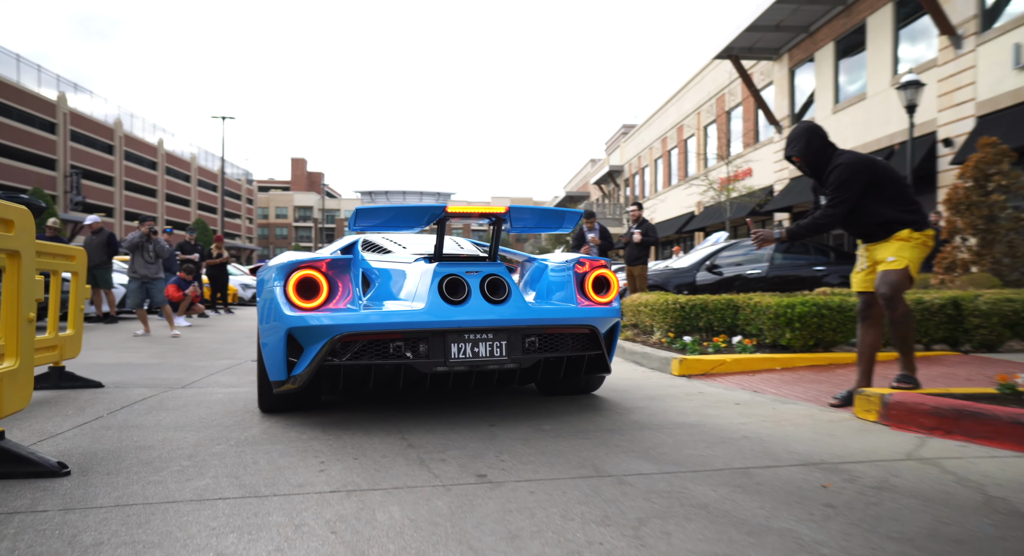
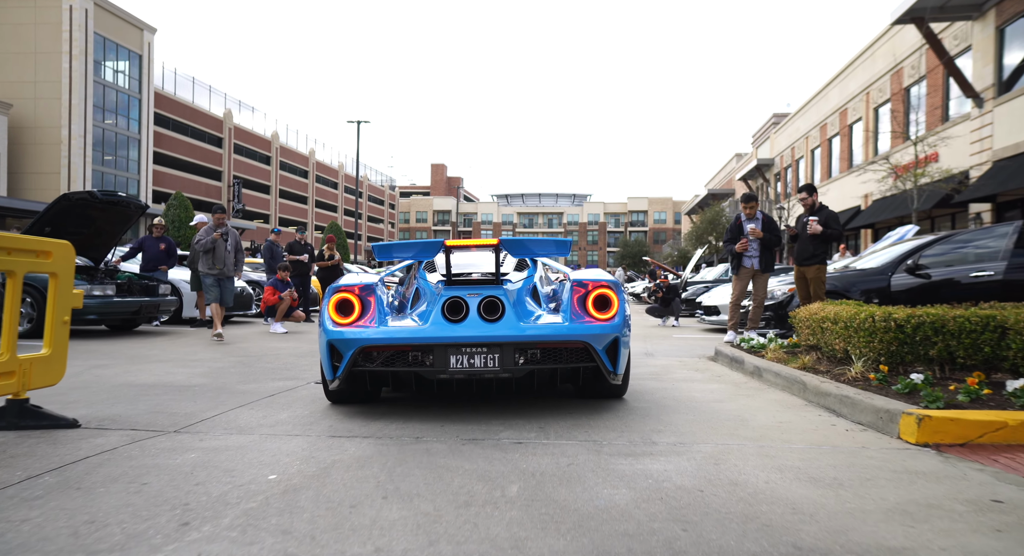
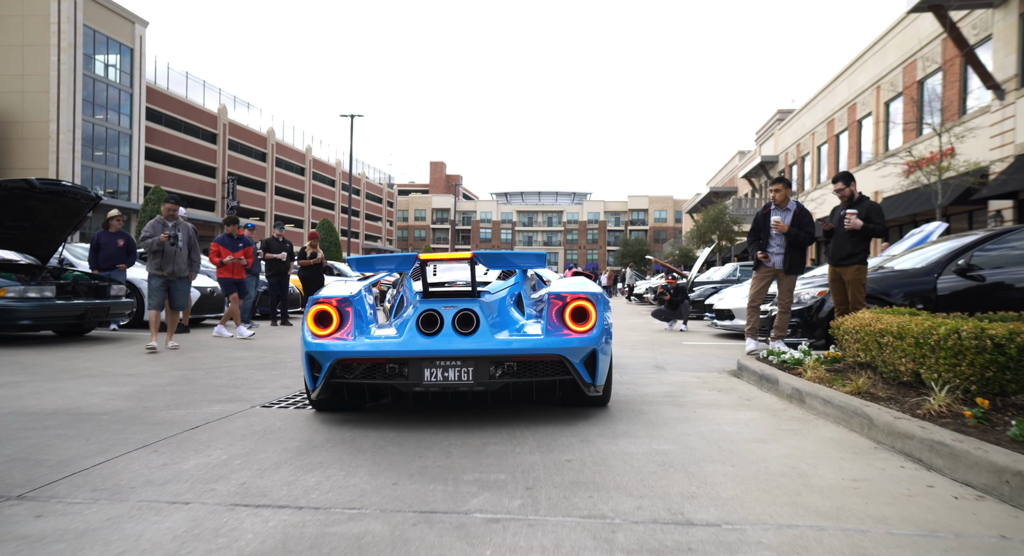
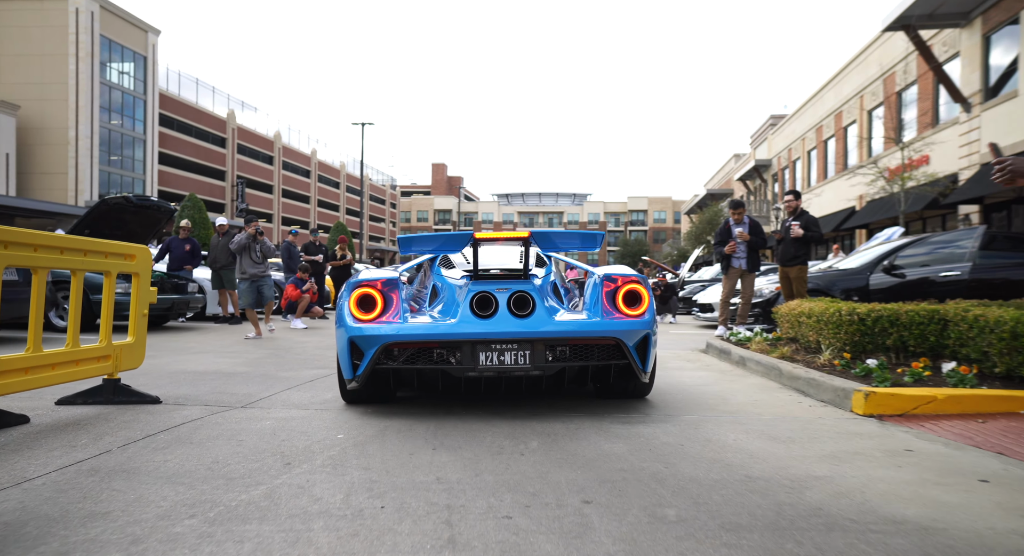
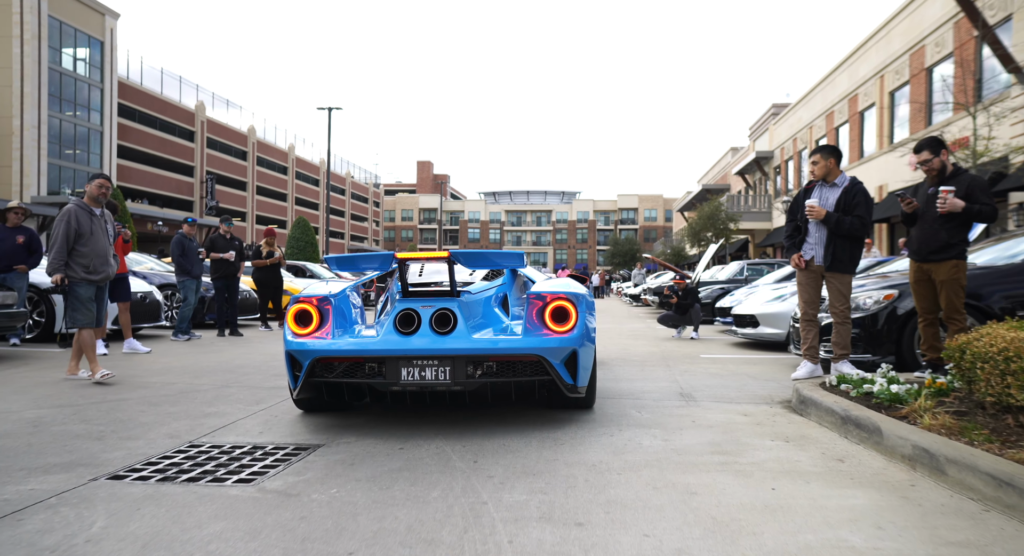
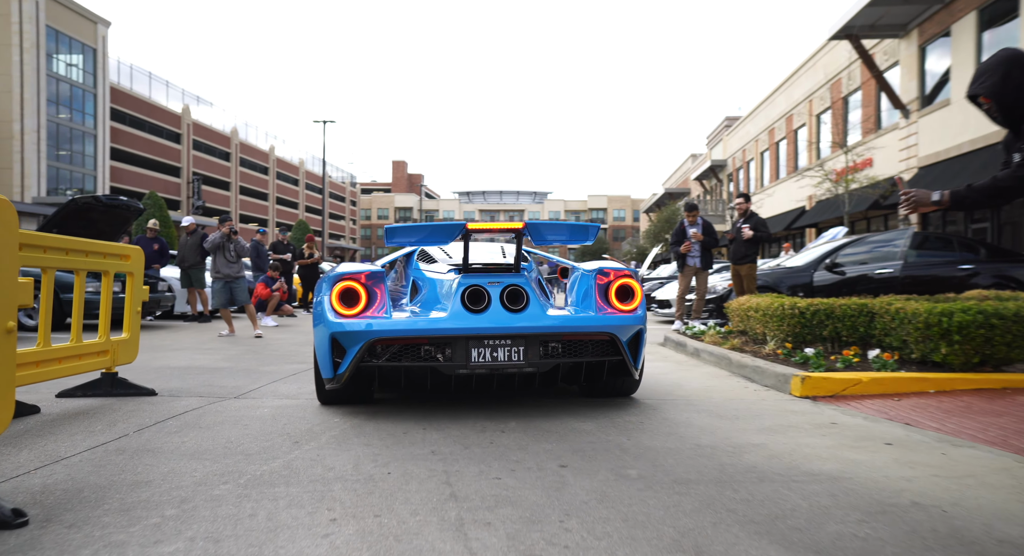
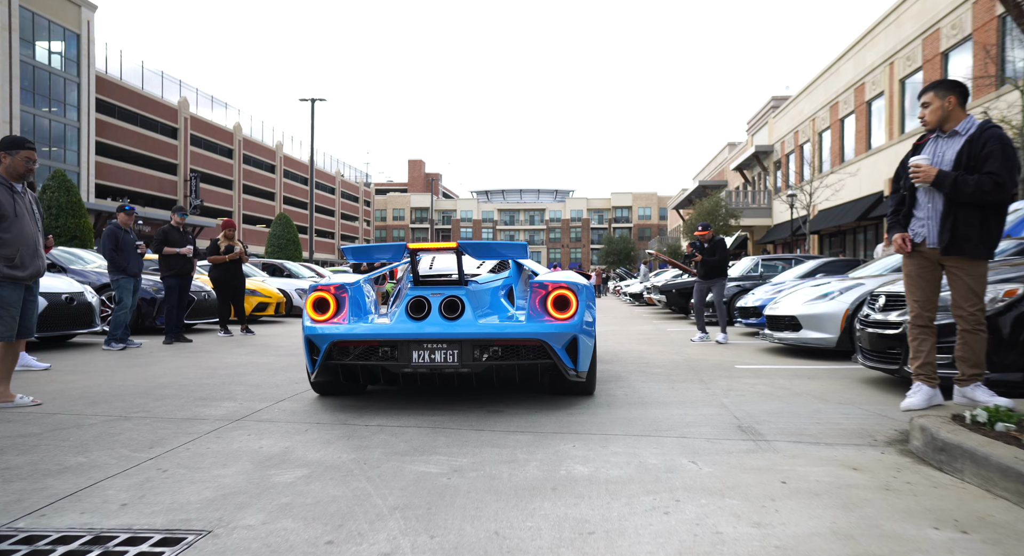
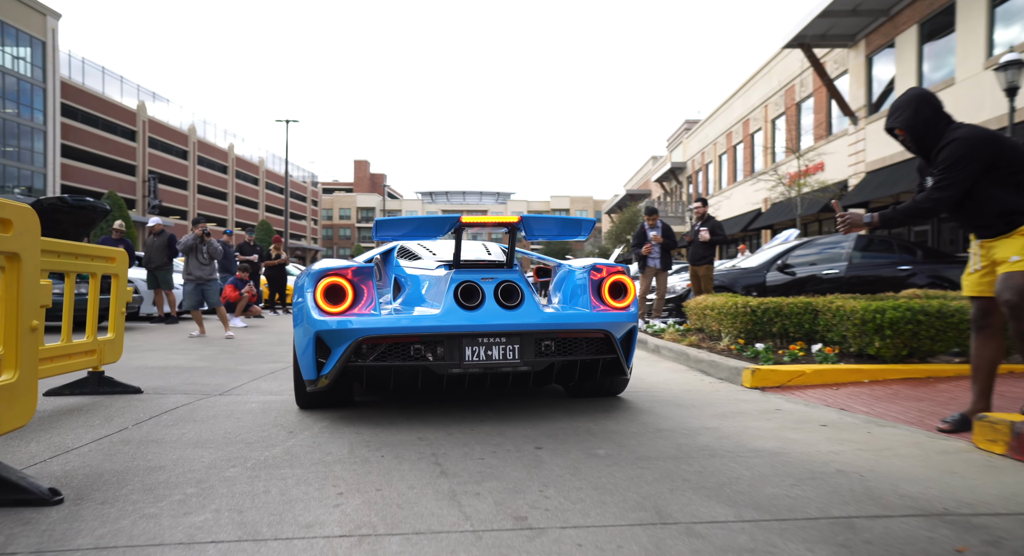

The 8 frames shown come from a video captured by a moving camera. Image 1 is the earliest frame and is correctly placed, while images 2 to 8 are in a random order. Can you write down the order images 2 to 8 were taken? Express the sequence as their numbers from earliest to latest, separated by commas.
8, 6, 4, 2, 3, 5, 7
